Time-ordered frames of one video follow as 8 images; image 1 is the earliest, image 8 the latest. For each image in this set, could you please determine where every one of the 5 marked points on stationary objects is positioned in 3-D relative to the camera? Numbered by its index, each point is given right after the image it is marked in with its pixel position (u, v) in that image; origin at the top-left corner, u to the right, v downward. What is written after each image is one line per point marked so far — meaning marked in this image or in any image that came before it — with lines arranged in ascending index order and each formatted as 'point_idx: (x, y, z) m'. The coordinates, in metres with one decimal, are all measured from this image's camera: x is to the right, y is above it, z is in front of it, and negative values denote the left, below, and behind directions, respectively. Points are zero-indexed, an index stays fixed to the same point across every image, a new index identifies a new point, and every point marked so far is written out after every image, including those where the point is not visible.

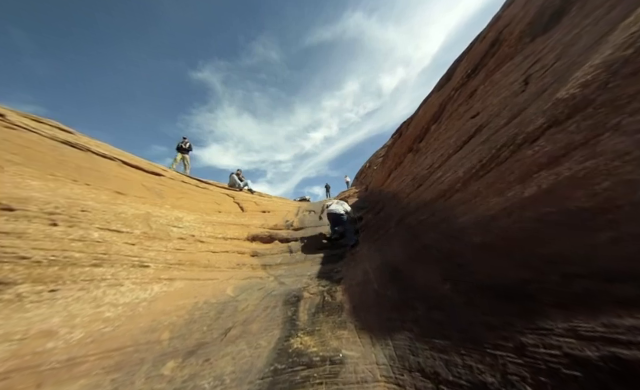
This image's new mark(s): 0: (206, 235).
0: (-5.9, -2.1, +10.2) m
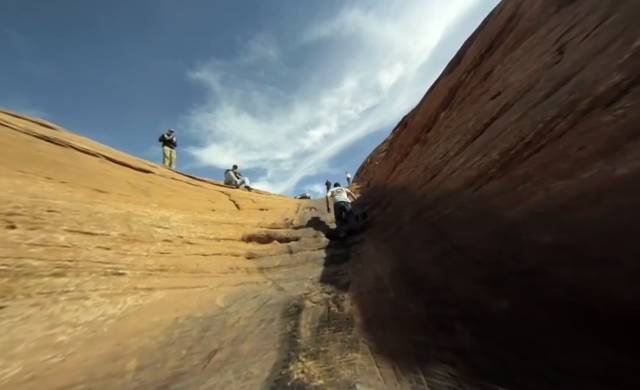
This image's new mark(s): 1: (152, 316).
0: (-5.8, -1.9, +9.2) m
1: (-4.3, -3.1, +5.0) m
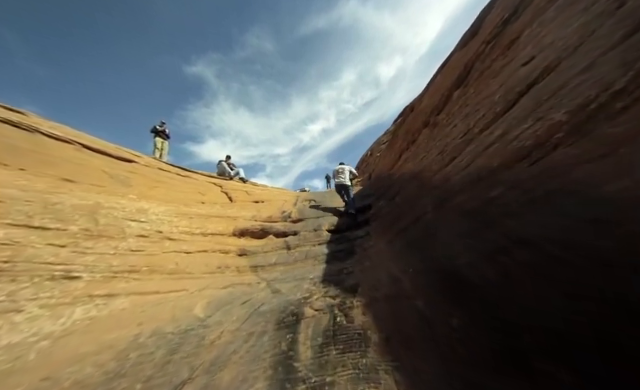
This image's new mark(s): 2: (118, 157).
0: (-5.7, -1.5, +8.0) m
1: (-4.2, -2.7, +3.9) m
2: (-11.9, +2.3, +11.6) m
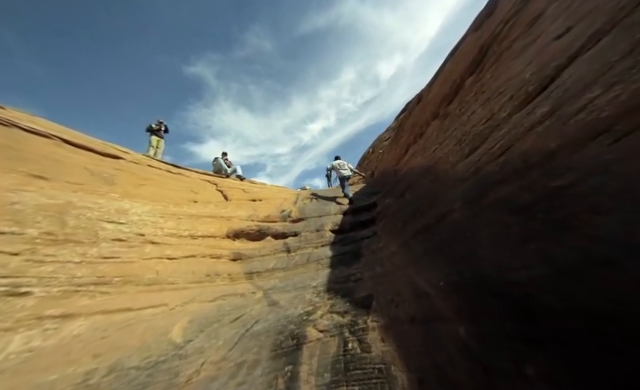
0: (-5.6, -1.4, +7.1) m
1: (-4.1, -2.7, +2.9) m
2: (-11.8, +2.3, +10.7) m
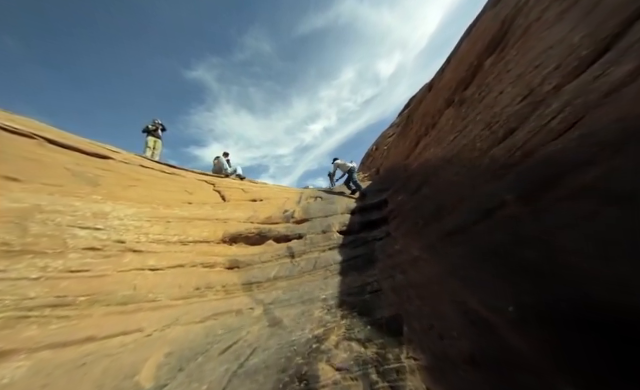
0: (-5.3, -1.4, +6.1) m
1: (-3.9, -2.6, +2.0) m
2: (-11.6, +2.2, +9.9) m
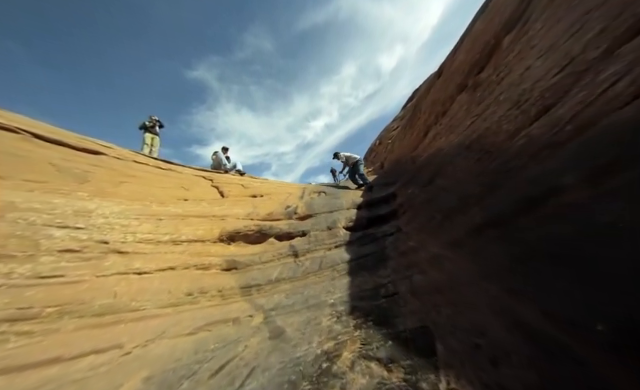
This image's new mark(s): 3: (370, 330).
0: (-5.2, -1.2, +5.6) m
1: (-3.7, -2.5, +1.4) m
2: (-11.4, +2.3, +9.3) m
3: (+1.0, -2.7, +4.0) m
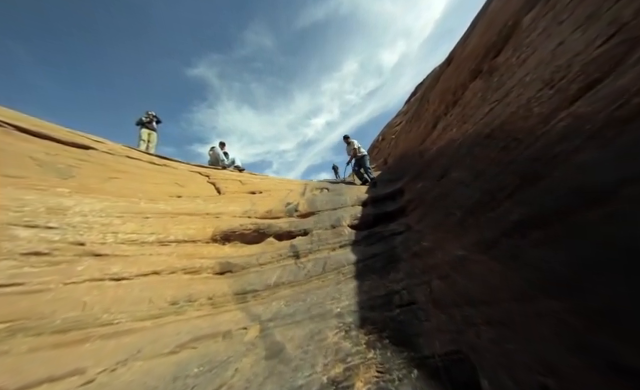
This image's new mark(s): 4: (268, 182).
0: (-5.1, -1.1, +5.0) m
1: (-3.7, -2.4, +0.8) m
2: (-11.3, +2.4, +8.7) m
3: (+1.1, -2.6, +3.3) m
4: (-3.2, +0.8, +11.8) m
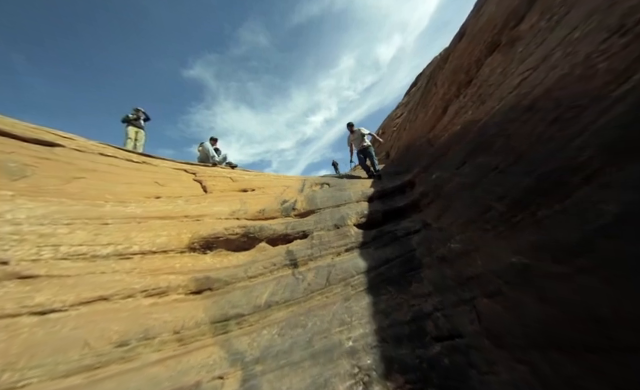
0: (-5.0, -1.1, +3.8) m
1: (-3.6, -2.5, -0.3) m
2: (-11.4, +2.2, +7.6) m
3: (+1.1, -2.4, +2.2) m
4: (-3.2, +0.9, +10.6) m
